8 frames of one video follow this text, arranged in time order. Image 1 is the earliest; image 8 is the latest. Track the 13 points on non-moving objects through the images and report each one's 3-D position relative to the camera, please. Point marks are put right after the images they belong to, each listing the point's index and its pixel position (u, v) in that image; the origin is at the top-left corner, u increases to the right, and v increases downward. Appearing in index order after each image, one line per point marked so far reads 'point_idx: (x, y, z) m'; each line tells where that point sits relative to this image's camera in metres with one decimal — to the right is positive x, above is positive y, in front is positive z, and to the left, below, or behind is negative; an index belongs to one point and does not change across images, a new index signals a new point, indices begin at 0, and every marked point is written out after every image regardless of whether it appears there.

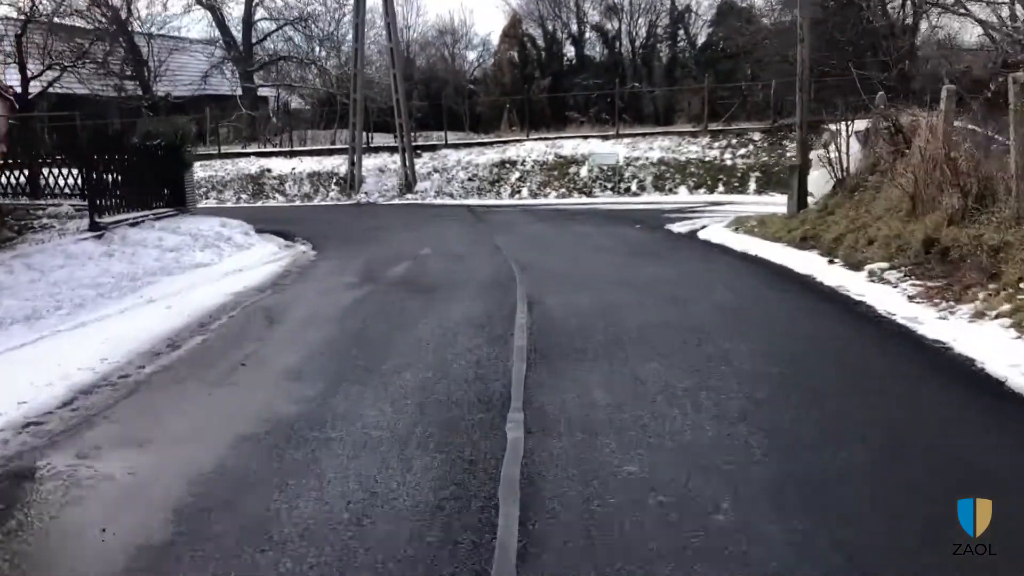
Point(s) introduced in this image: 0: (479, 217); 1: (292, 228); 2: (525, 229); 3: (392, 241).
0: (-0.7, +1.4, +19.1) m
1: (-4.2, +1.0, +17.3) m
2: (+0.2, +1.0, +16.4) m
3: (-1.9, +0.8, +14.9) m
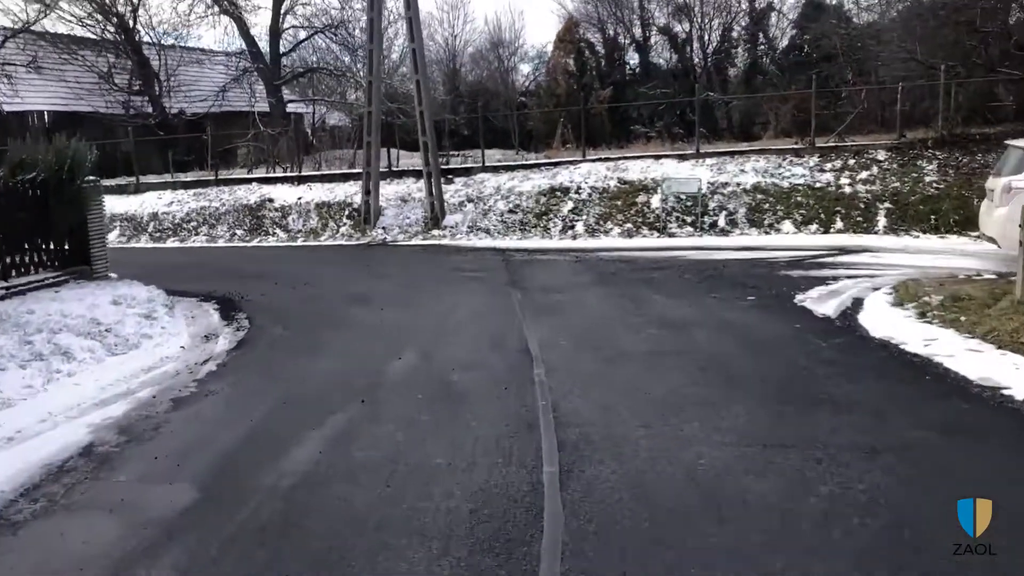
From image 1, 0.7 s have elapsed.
0: (0.0, +0.2, +13.7) m
1: (-3.6, -0.2, +12.2) m
2: (+0.7, -0.1, +10.9) m
3: (-1.5, -0.4, +9.6) m
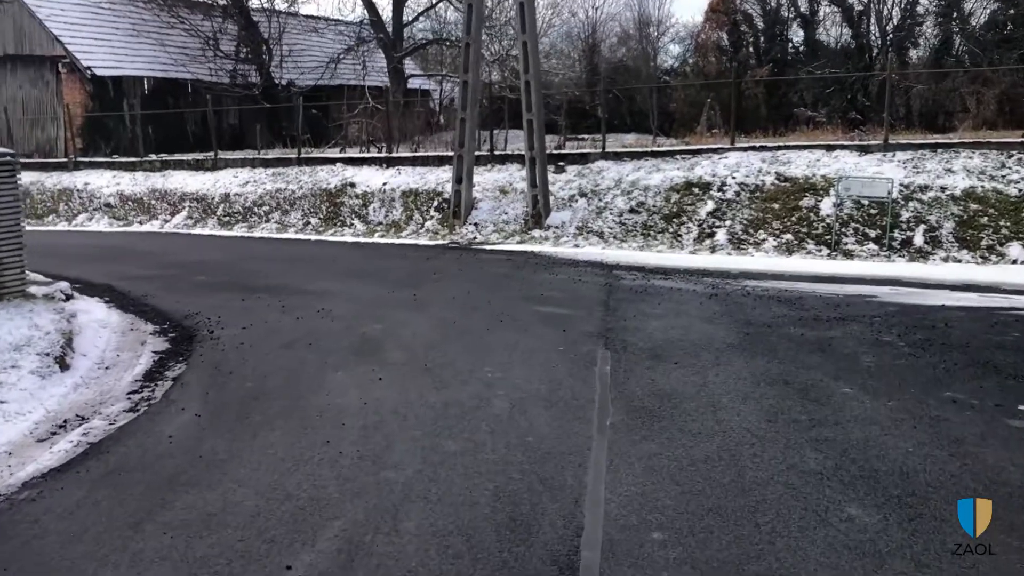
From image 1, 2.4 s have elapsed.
0: (+1.0, -0.2, +9.4) m
1: (-2.8, -0.4, +8.4) m
2: (+1.3, -0.7, +6.5) m
3: (-1.1, -0.8, +5.5) m
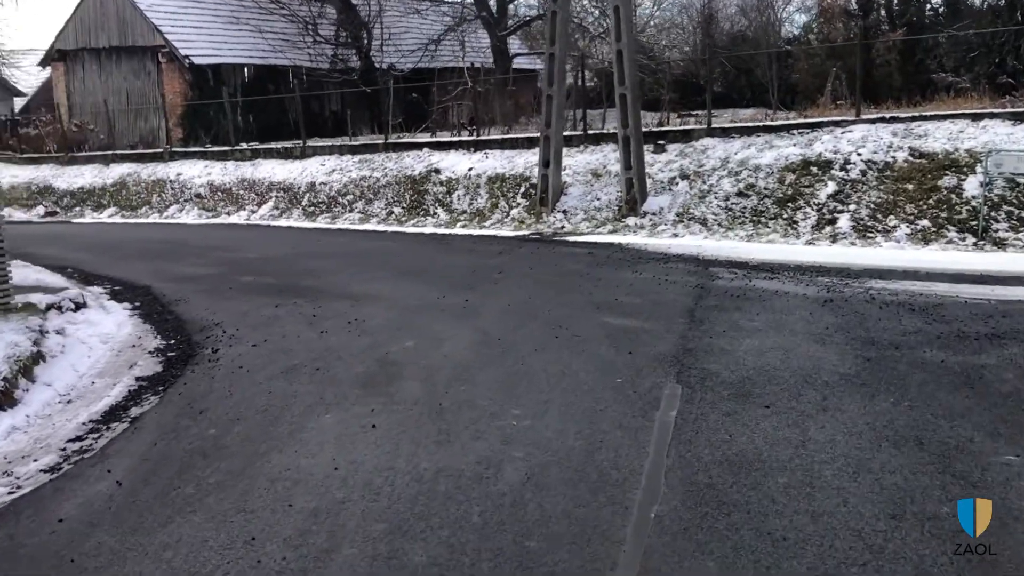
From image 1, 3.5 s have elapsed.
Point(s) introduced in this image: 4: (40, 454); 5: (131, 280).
0: (+1.5, -0.3, +7.6) m
1: (-2.4, -0.5, +7.1) m
2: (+1.4, -0.8, +4.7) m
3: (-1.1, -1.0, +4.1) m
4: (-2.5, -0.9, +5.1) m
5: (-4.7, +0.1, +11.5) m
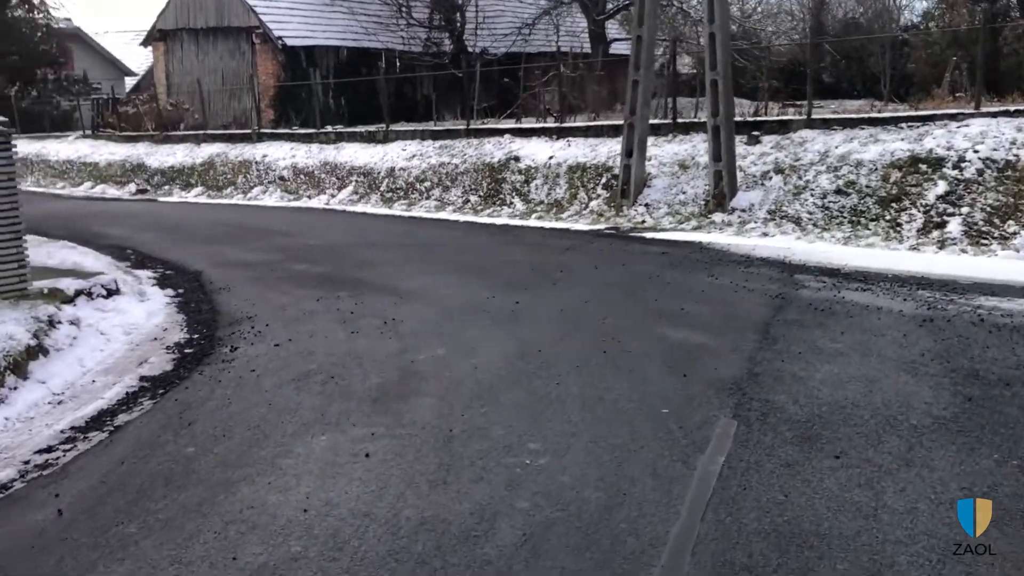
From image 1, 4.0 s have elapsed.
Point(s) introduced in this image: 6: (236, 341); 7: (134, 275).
0: (+1.8, -0.4, +6.7) m
1: (-2.1, -0.5, +6.6) m
2: (+1.5, -0.9, +3.8) m
3: (-1.1, -1.0, +3.4) m
4: (-2.5, -0.9, +4.5) m
5: (-3.9, +0.3, +11.1) m
6: (-2.1, -0.4, +7.0) m
7: (-4.0, +0.1, +9.9) m
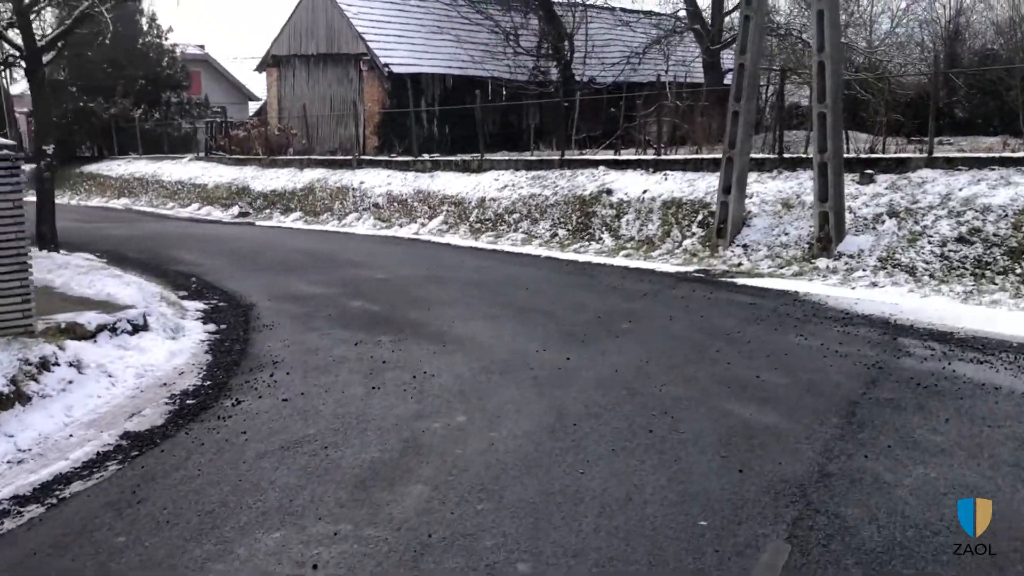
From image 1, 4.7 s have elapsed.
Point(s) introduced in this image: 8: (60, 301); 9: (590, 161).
0: (+2.0, -0.8, +5.5) m
1: (-1.9, -0.8, +5.9) m
2: (+1.3, -1.2, +2.7) m
3: (-1.3, -1.2, +2.6) m
4: (-2.5, -1.1, +3.9) m
5: (-3.1, -0.1, +10.7) m
6: (-1.8, -0.7, +6.4) m
7: (-3.3, -0.2, +9.4) m
8: (-4.0, -0.1, +8.2) m
9: (+1.6, +2.6, +19.4) m
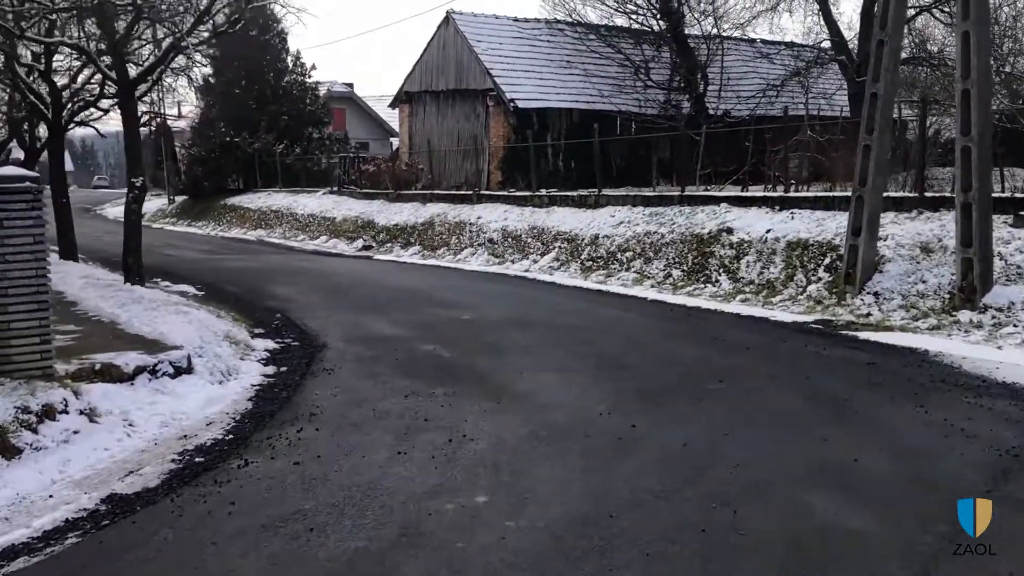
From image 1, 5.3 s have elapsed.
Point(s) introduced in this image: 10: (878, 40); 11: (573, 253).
0: (+2.1, -1.2, +4.4) m
1: (-1.7, -1.1, +5.3) m
2: (+1.0, -1.5, +1.7) m
3: (-1.6, -1.4, +2.0) m
4: (-2.6, -1.3, +3.4) m
5: (-2.2, -0.5, +10.2) m
6: (-1.5, -1.0, +5.8) m
7: (-2.6, -0.6, +9.0) m
8: (-3.4, -0.4, +7.9) m
9: (+3.9, +1.8, +18.3) m
10: (+4.9, +3.4, +12.5) m
11: (+1.3, +0.7, +19.3) m
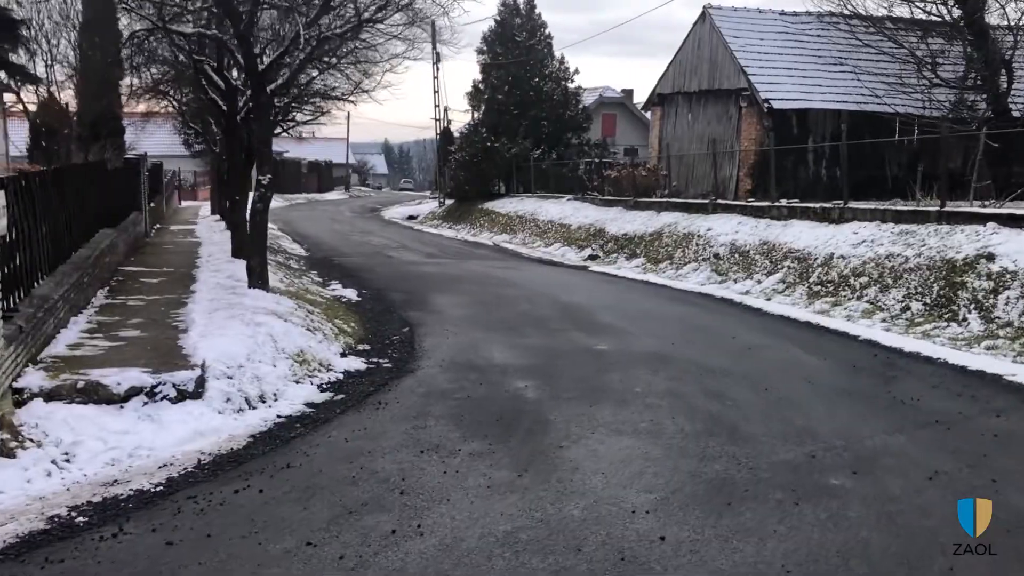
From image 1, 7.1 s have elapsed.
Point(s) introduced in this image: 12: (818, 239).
0: (+1.3, -1.5, +2.1) m
1: (-2.0, -1.1, +4.2) m
2: (-0.6, -1.6, -0.1) m
3: (-2.9, -1.4, +1.0) m
4: (-3.5, -1.3, +2.7) m
5: (-0.9, -0.7, +9.0) m
6: (-1.7, -1.1, +4.6) m
7: (-1.7, -0.7, +8.0) m
8: (-2.8, -0.5, +7.1) m
9: (+7.4, +1.2, +14.8) m
10: (+6.7, +2.8, +9.1) m
11: (+5.1, +0.2, +16.6) m
12: (+5.8, +0.9, +17.6) m
